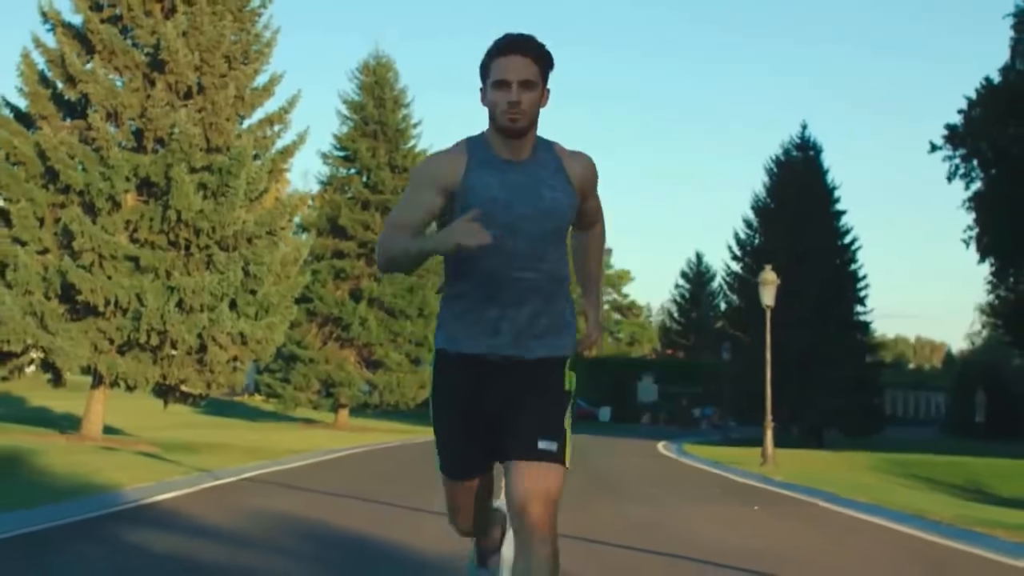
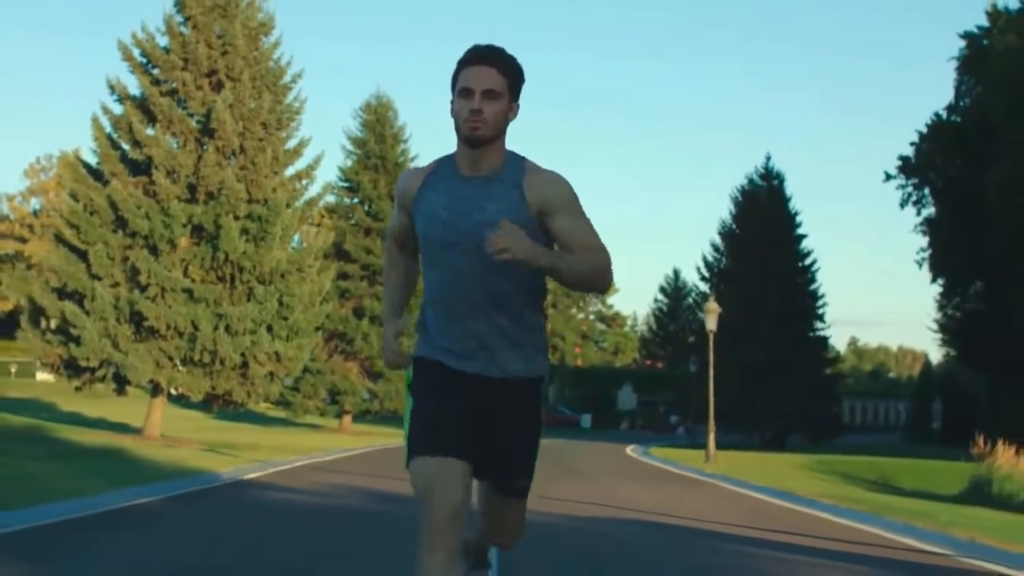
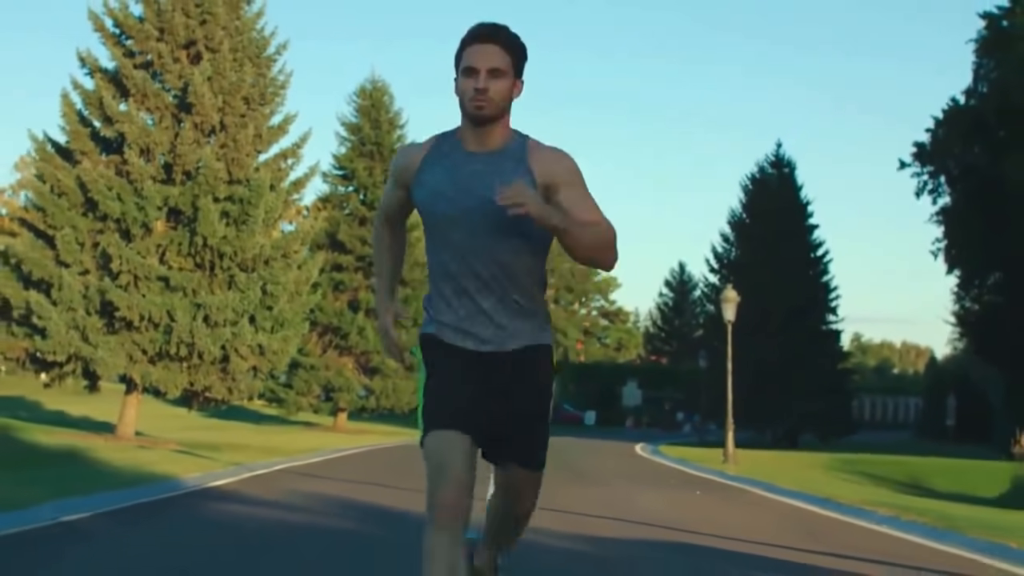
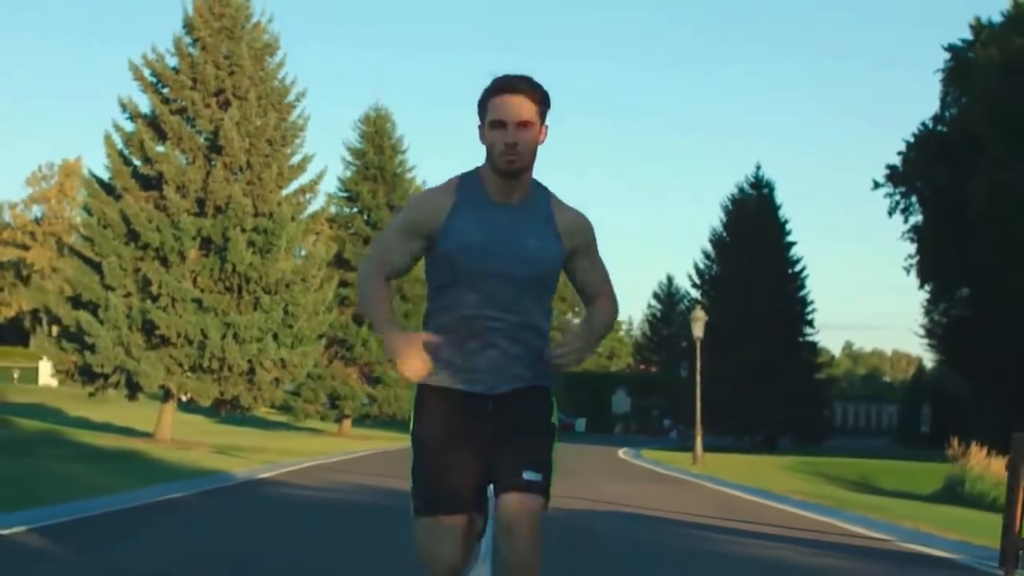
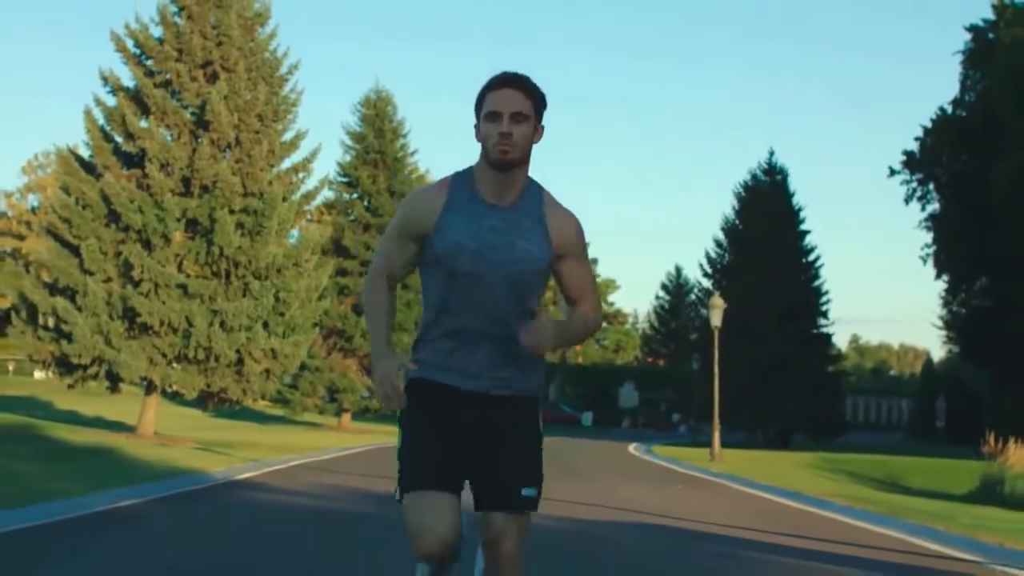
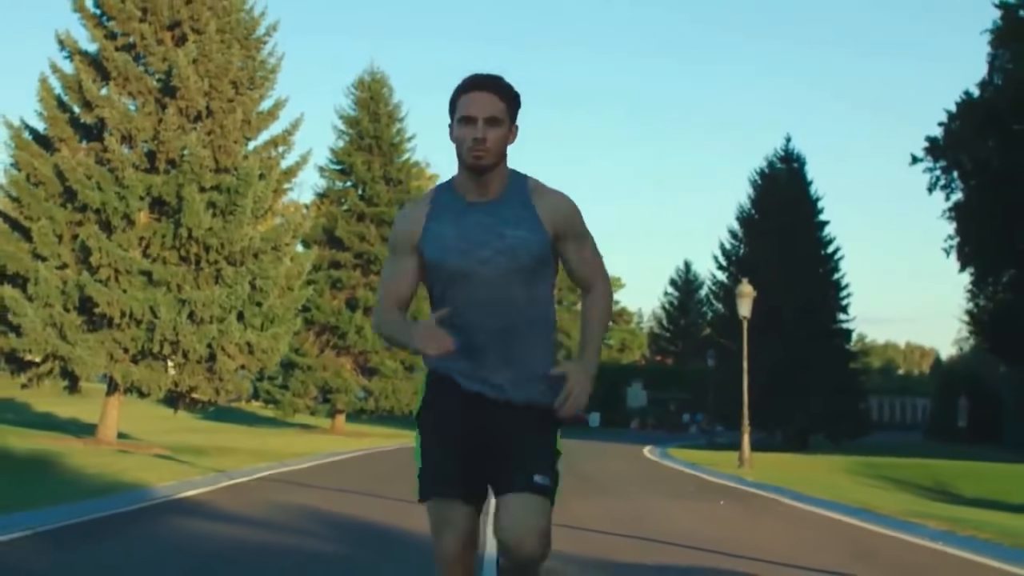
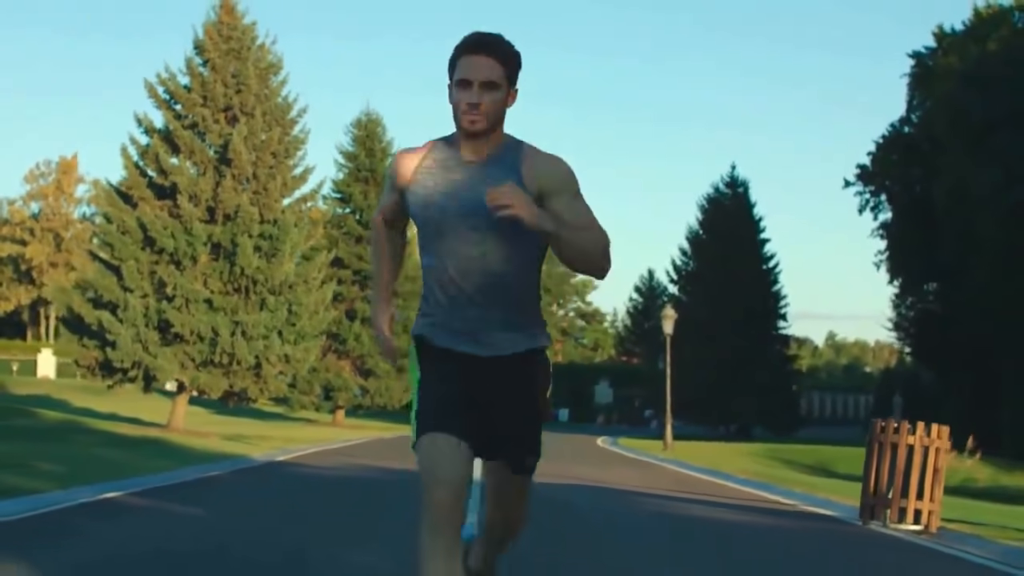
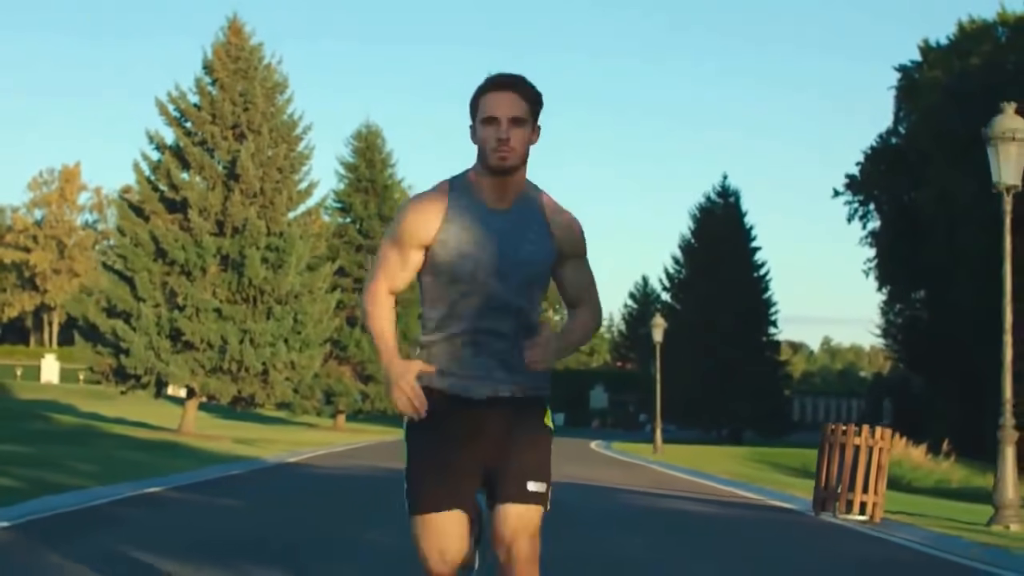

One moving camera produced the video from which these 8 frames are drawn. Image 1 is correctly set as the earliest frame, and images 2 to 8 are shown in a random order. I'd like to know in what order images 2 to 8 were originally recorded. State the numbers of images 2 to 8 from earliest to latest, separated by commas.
6, 3, 5, 2, 4, 7, 8
